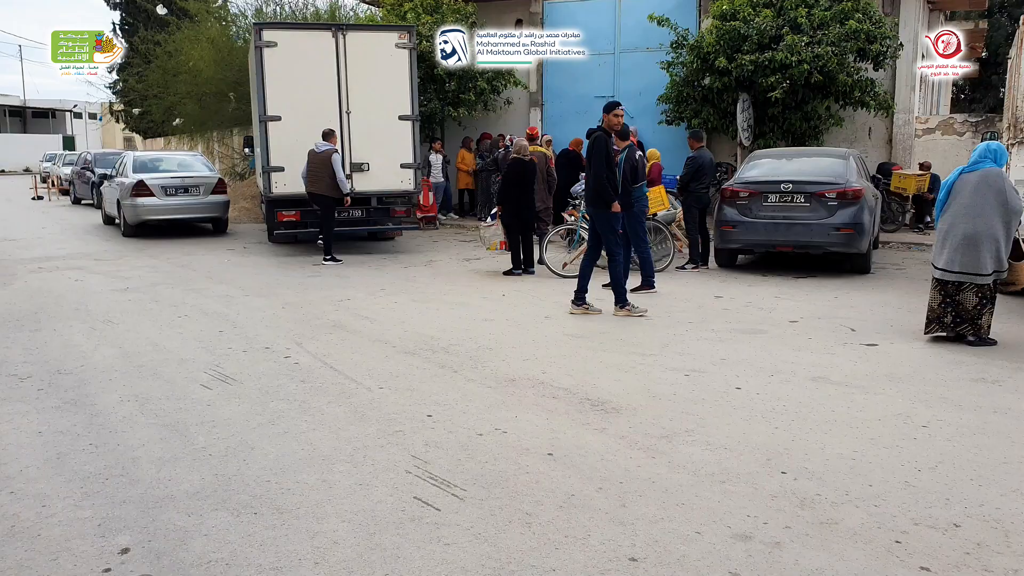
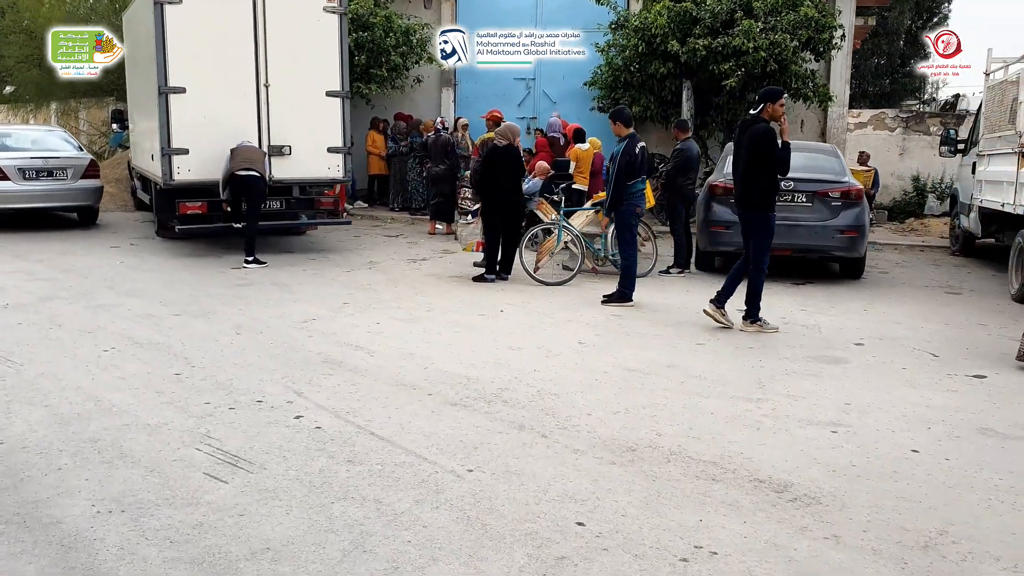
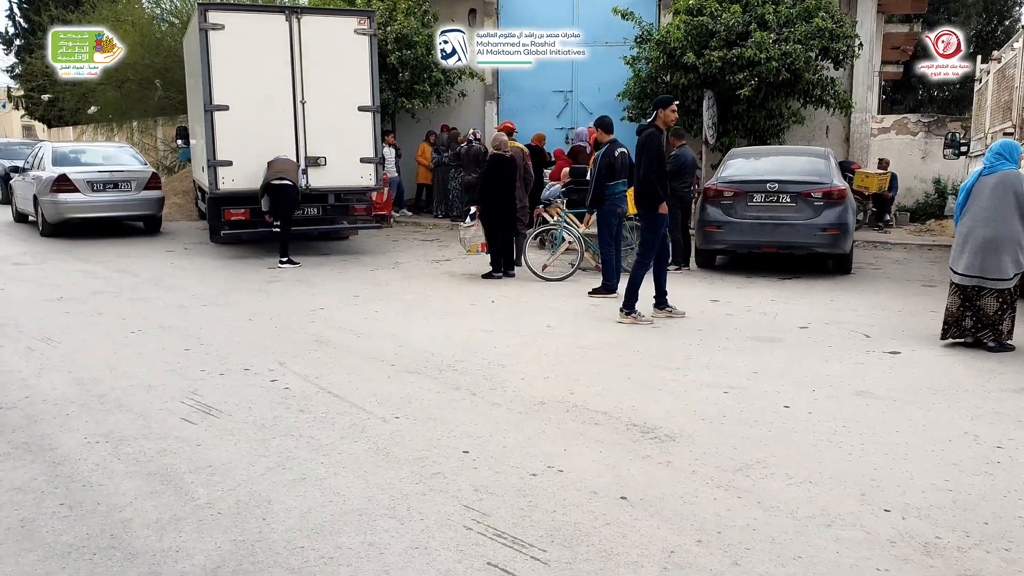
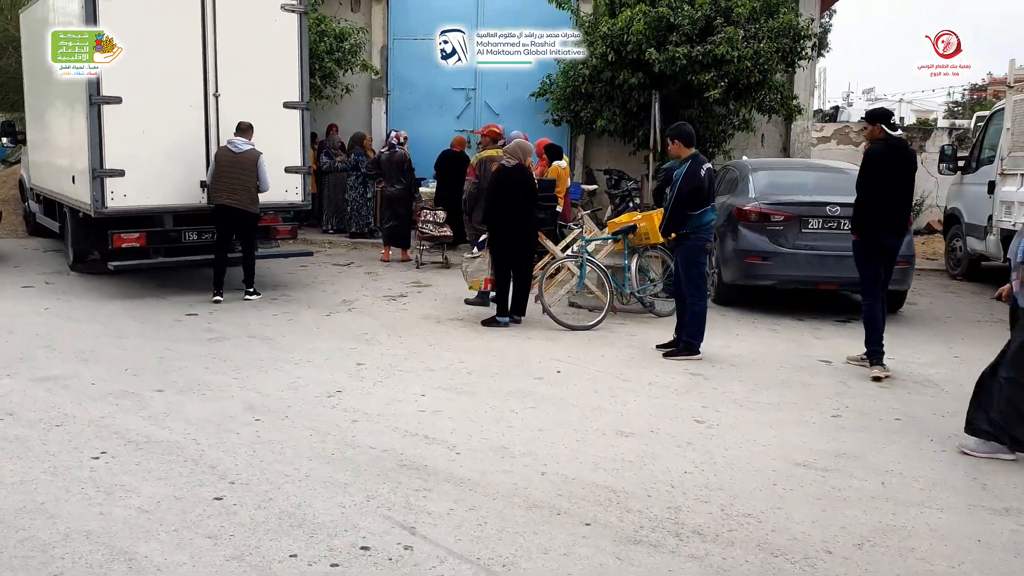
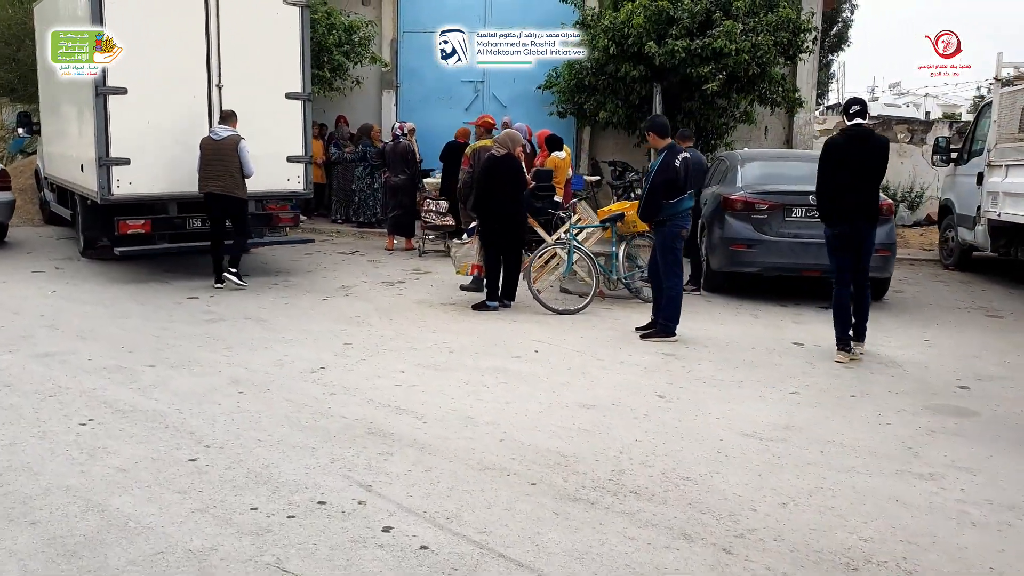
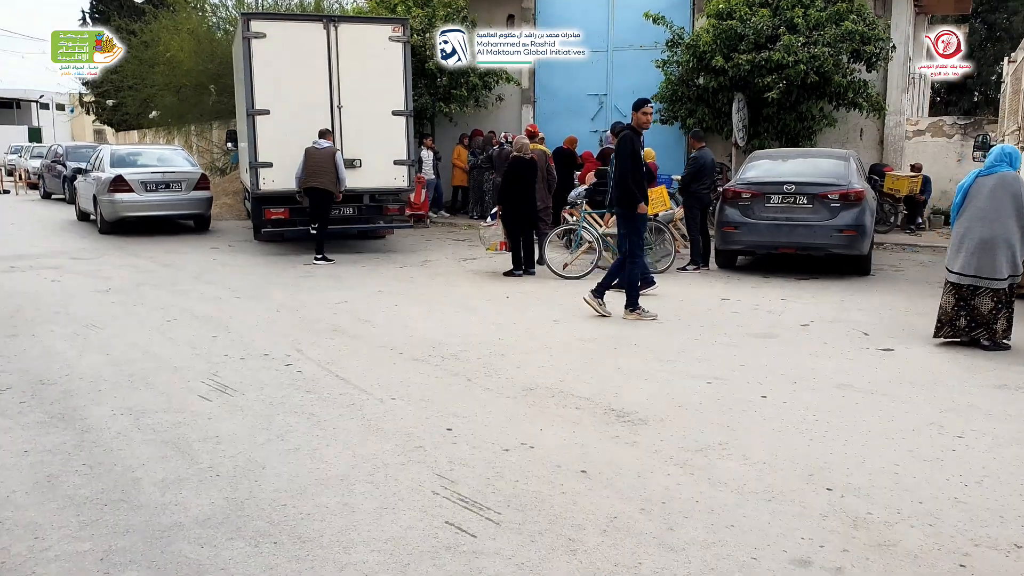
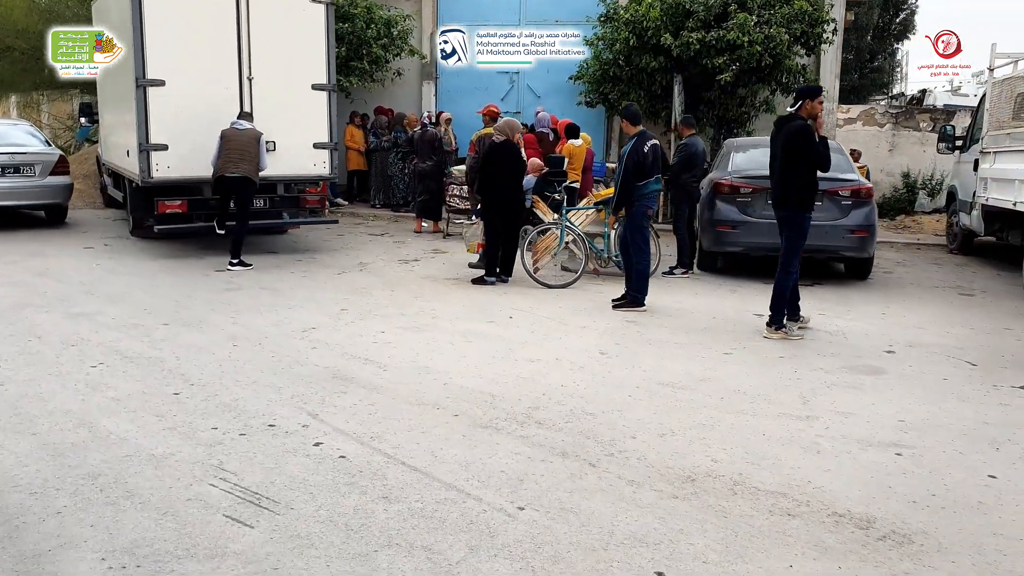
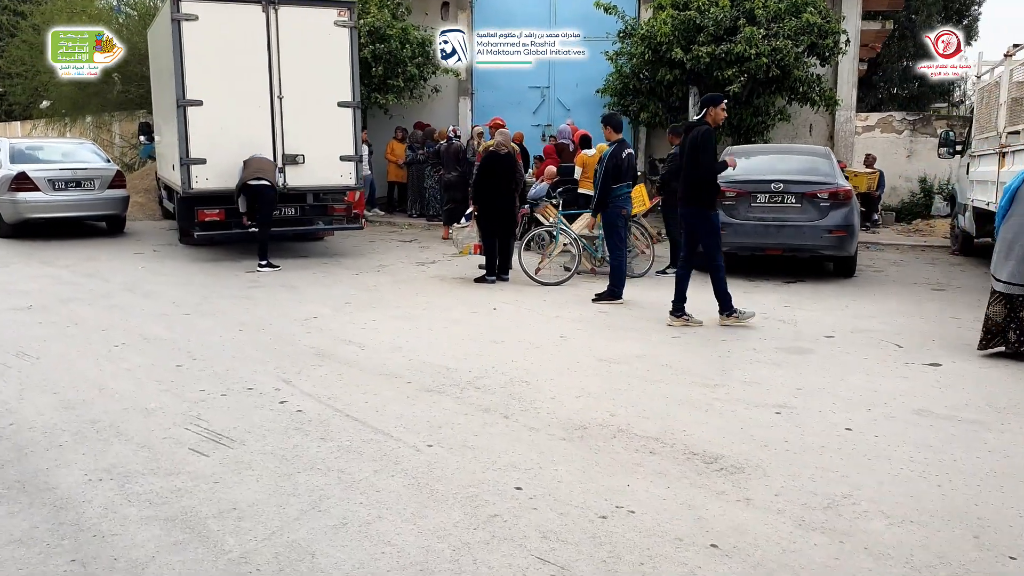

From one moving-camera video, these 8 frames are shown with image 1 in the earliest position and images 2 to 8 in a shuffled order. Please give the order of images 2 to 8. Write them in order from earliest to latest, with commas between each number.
6, 3, 8, 2, 7, 5, 4
